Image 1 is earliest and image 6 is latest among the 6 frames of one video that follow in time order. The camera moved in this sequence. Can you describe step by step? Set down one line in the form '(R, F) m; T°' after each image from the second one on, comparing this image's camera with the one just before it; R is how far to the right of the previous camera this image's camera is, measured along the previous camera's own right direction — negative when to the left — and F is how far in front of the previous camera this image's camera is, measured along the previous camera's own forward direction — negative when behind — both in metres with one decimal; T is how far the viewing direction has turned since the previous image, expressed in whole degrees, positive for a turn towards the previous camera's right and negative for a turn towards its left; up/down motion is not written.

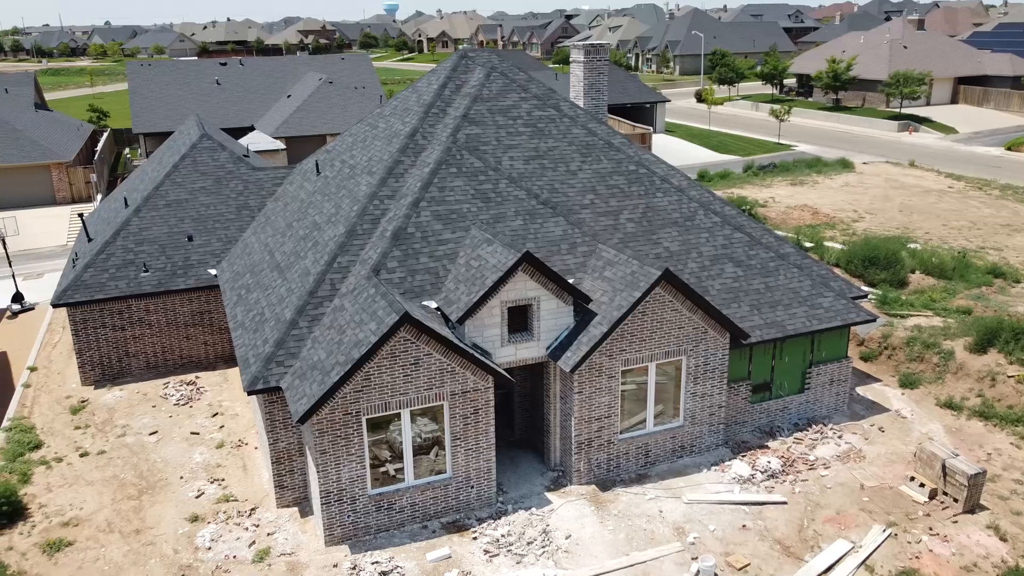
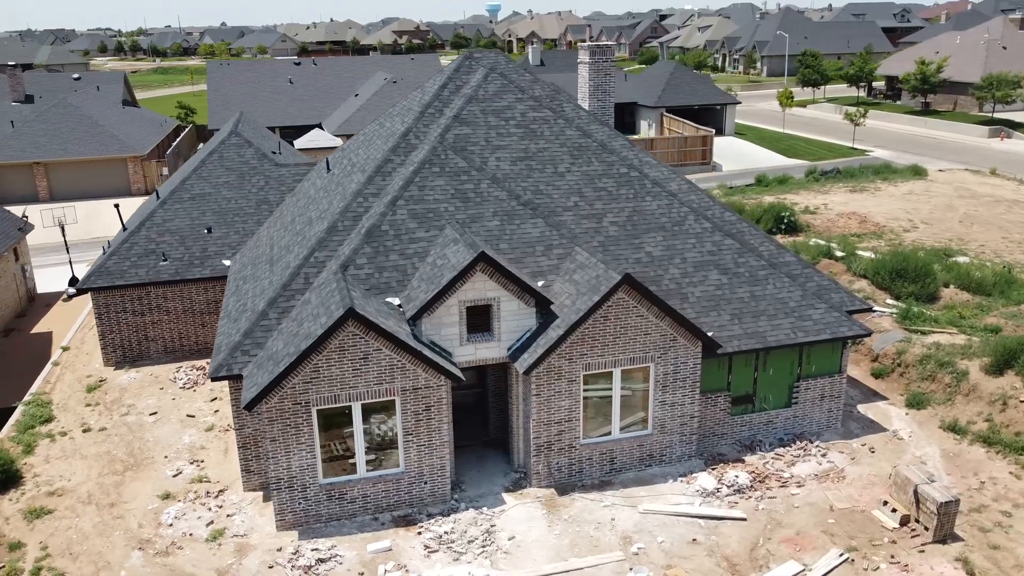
(+2.4, +0.1) m; -7°
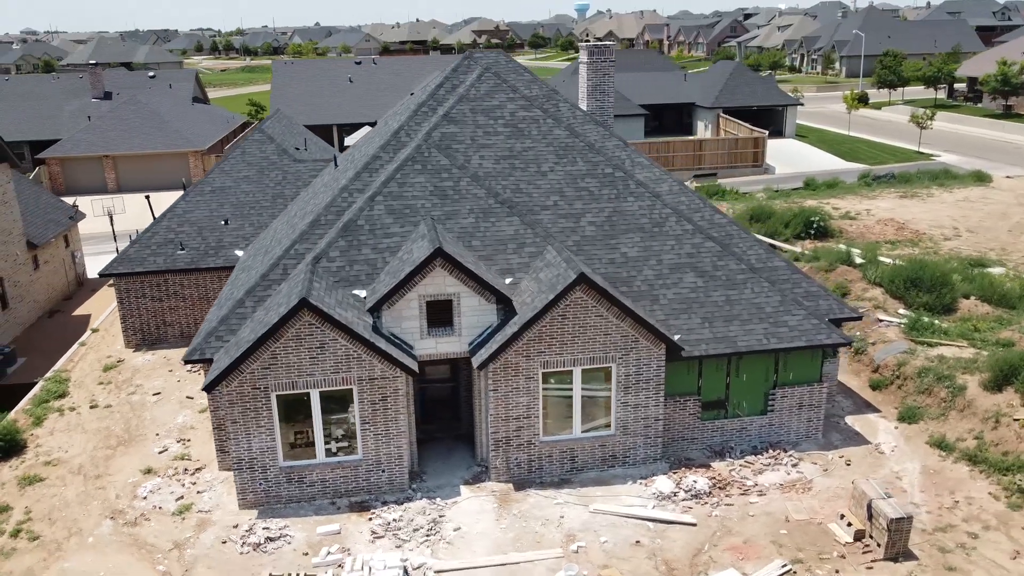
(+2.2, -0.1) m; -6°
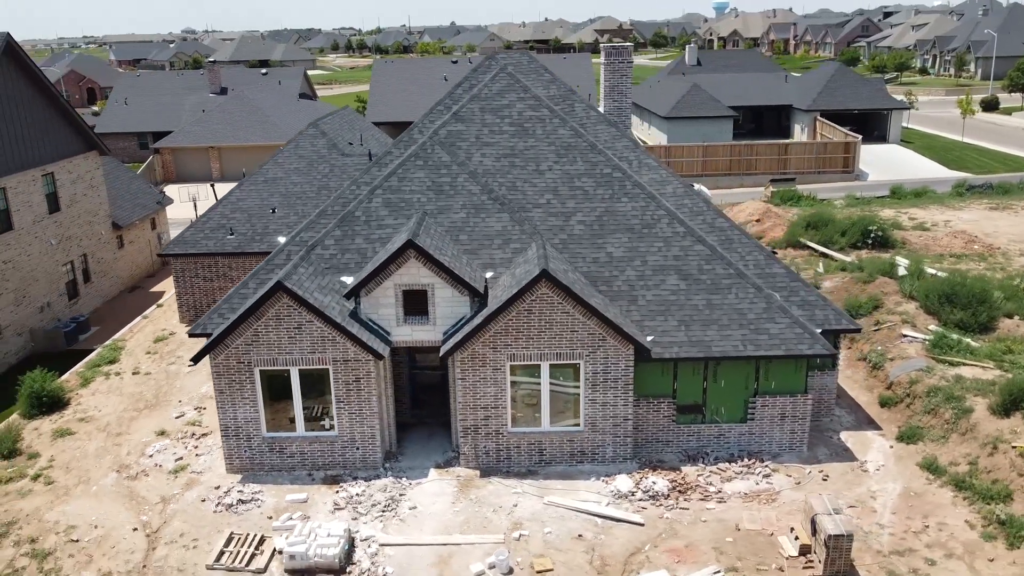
(+2.9, -0.3) m; -9°
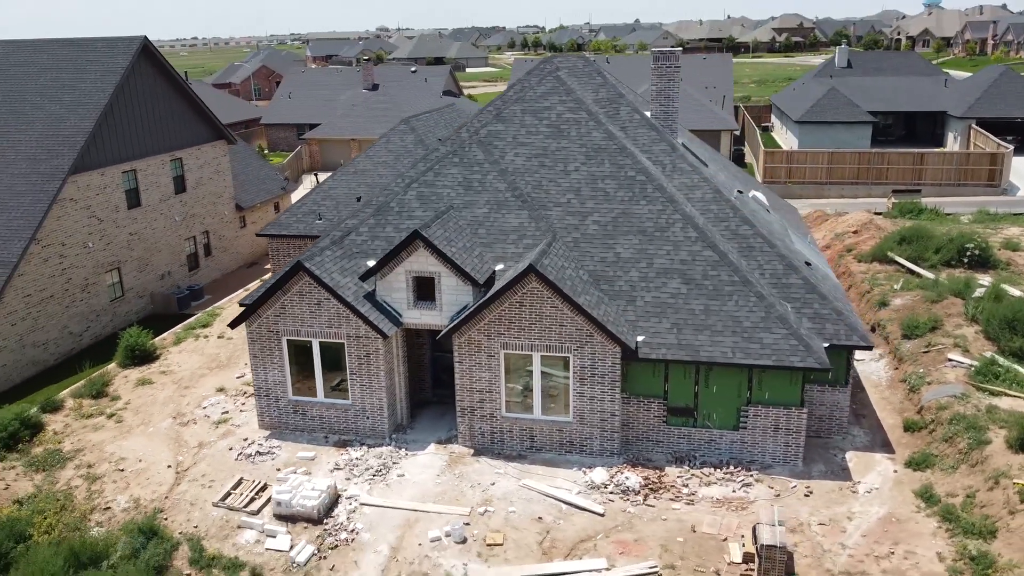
(+3.5, -0.6) m; -12°
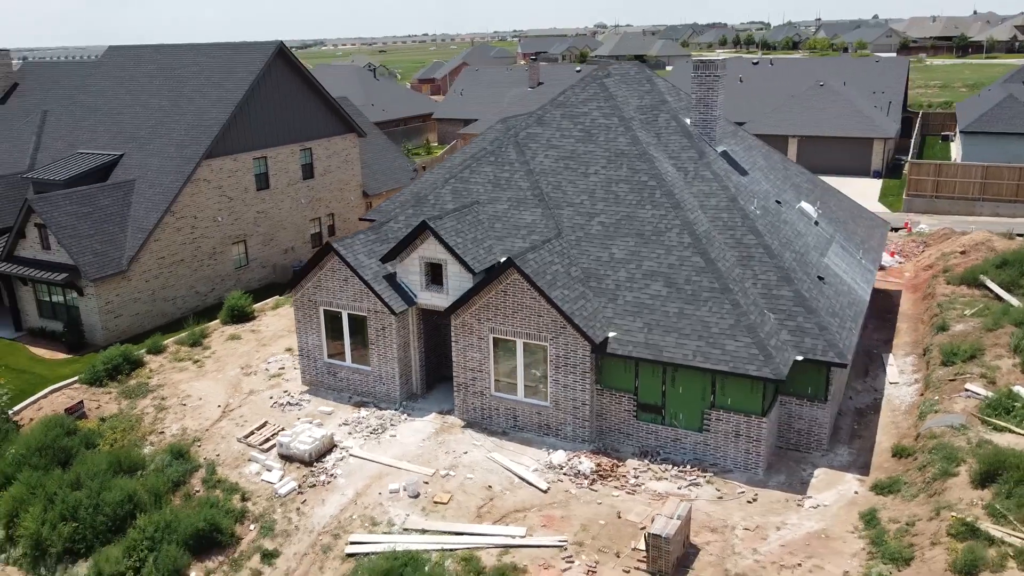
(+4.7, -0.9) m; -14°
